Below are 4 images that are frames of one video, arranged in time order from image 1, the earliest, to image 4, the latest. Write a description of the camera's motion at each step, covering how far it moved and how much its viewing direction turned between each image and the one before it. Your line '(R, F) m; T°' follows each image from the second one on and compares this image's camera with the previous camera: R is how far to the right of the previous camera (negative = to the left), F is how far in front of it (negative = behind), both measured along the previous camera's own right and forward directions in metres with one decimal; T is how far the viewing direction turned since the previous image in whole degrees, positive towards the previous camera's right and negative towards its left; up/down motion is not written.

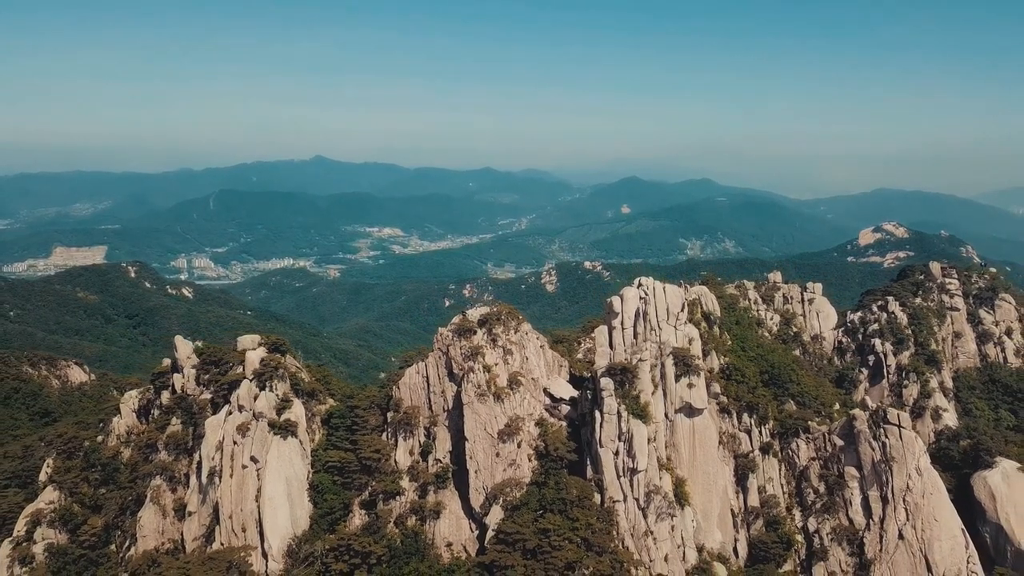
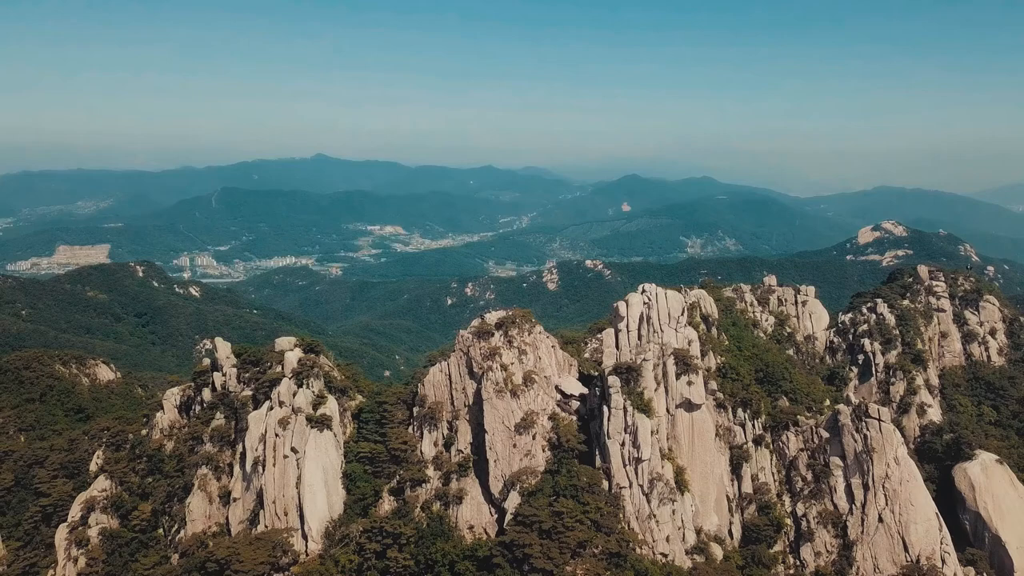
(-0.5, -2.1) m; 0°
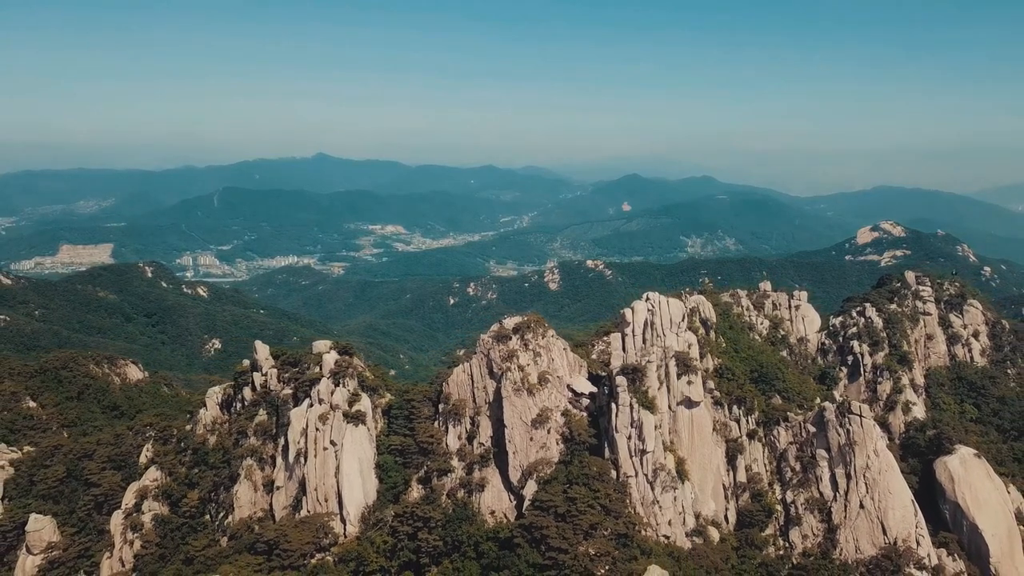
(-0.7, -2.5) m; 0°
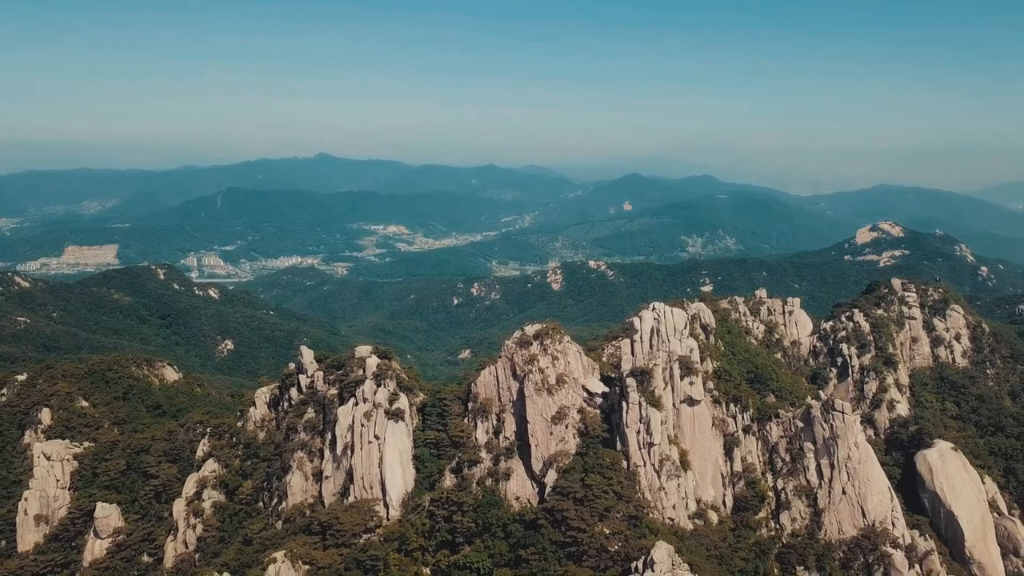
(-0.9, -3.3) m; 0°
